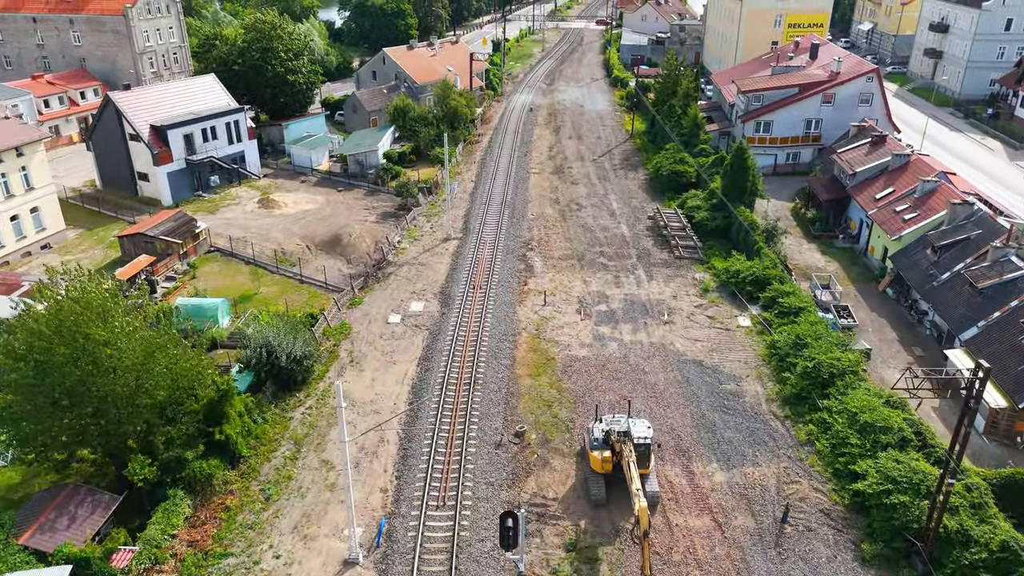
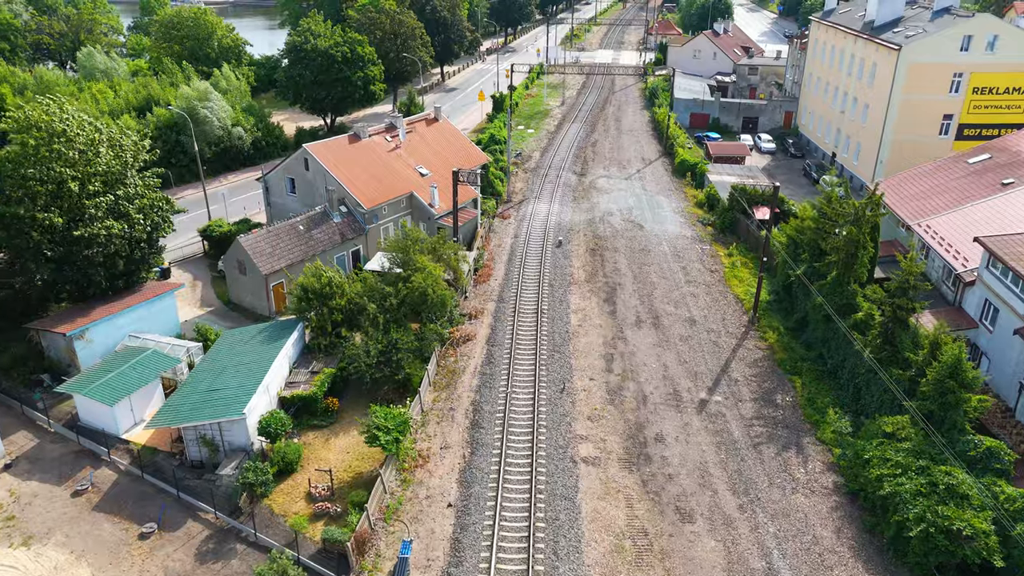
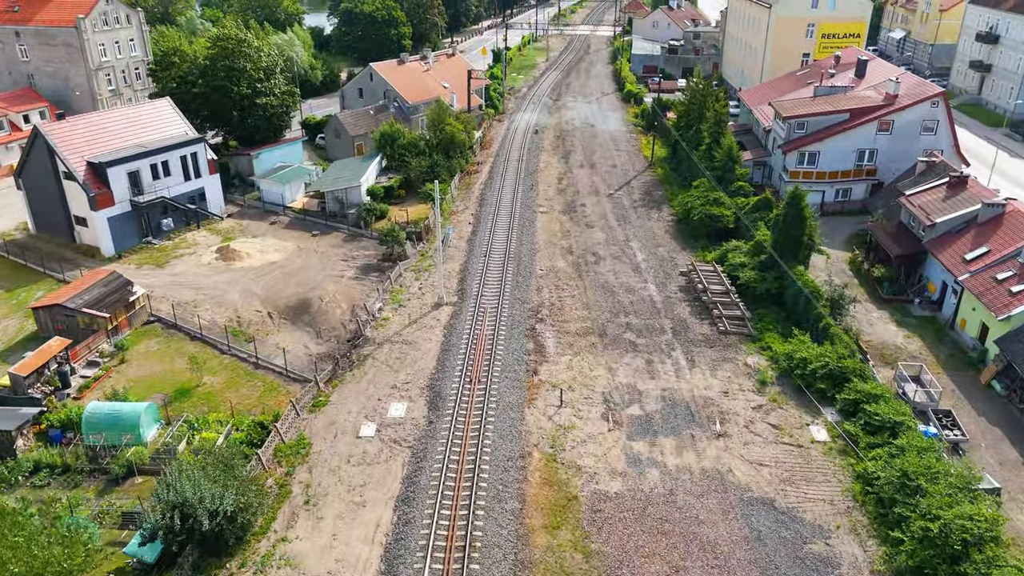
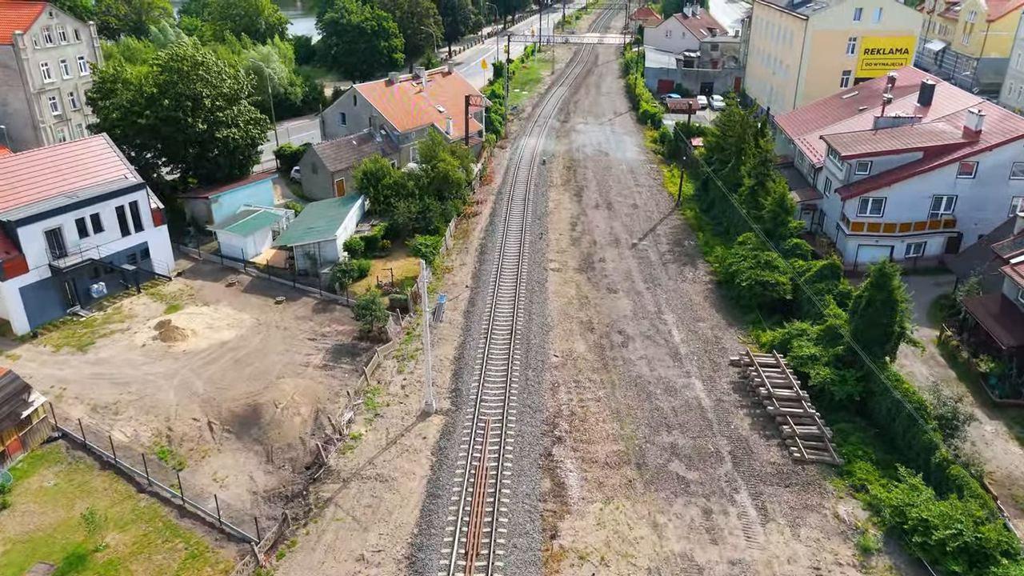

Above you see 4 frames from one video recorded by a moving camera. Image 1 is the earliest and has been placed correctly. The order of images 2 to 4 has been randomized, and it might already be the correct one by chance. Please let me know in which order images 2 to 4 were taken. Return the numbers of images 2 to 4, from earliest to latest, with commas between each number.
3, 4, 2
